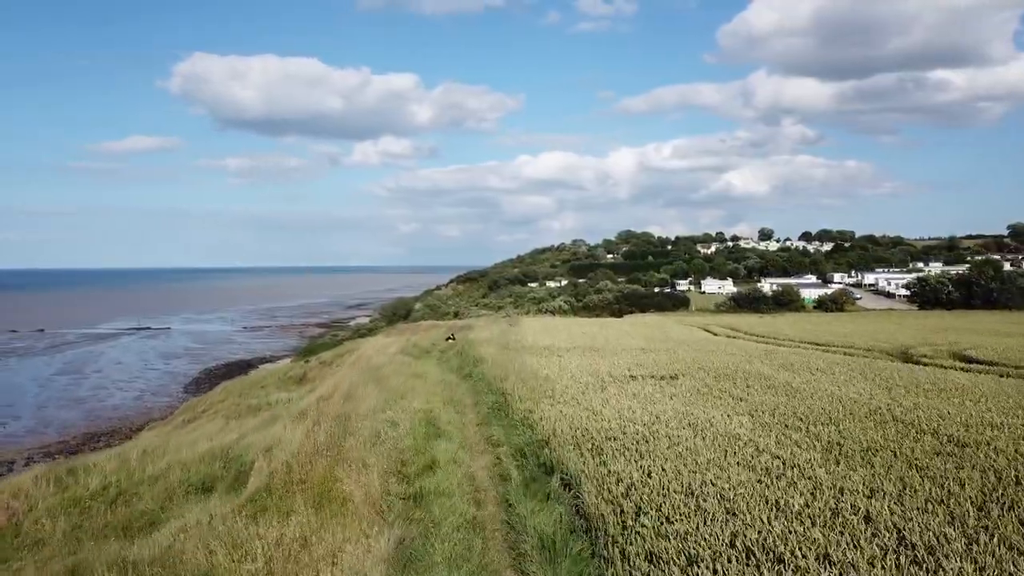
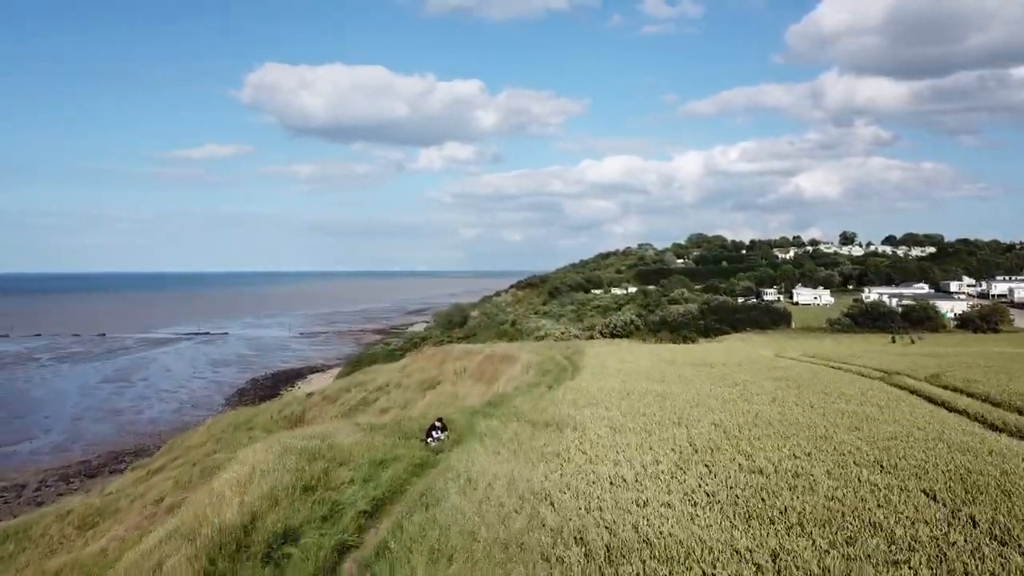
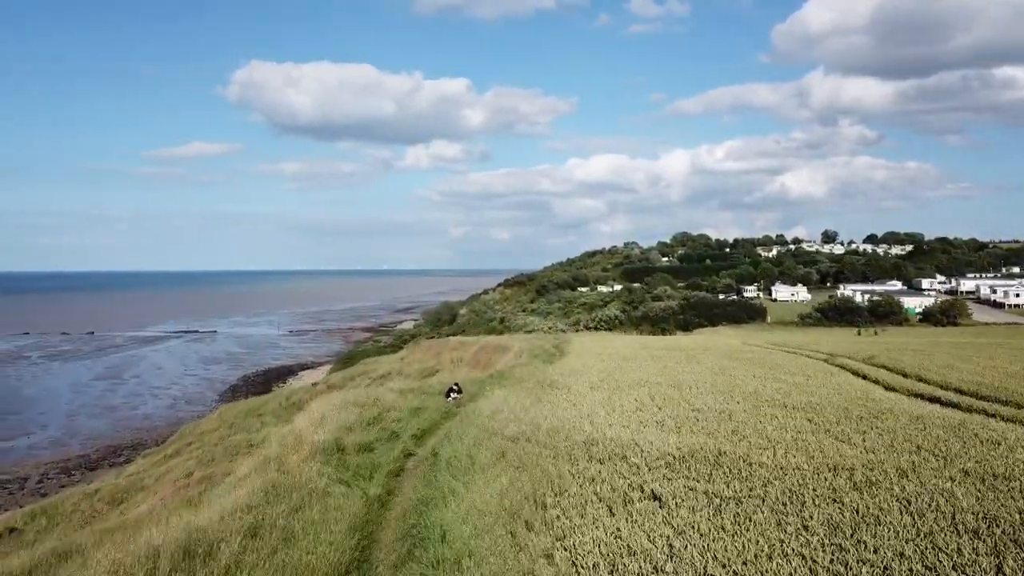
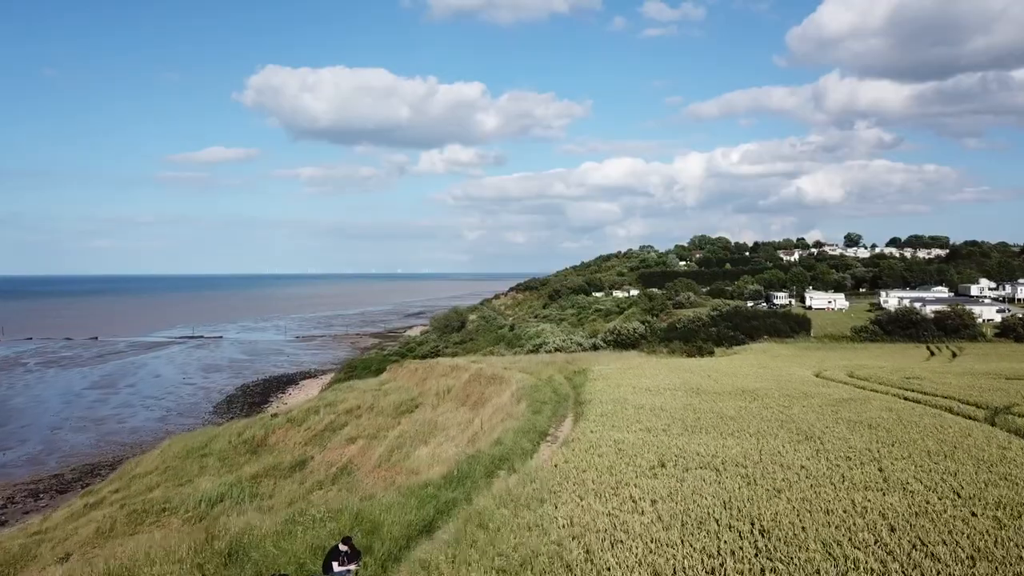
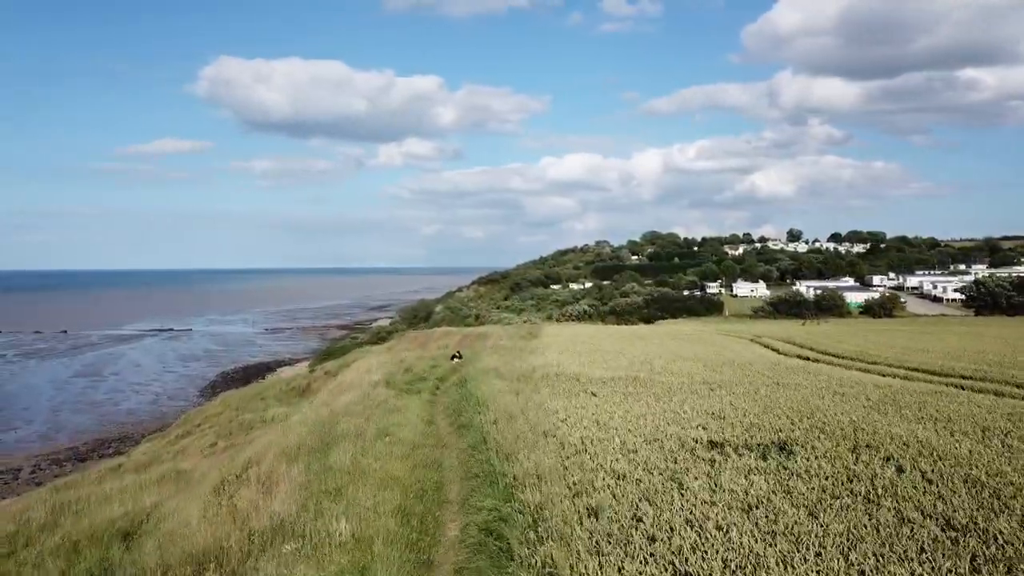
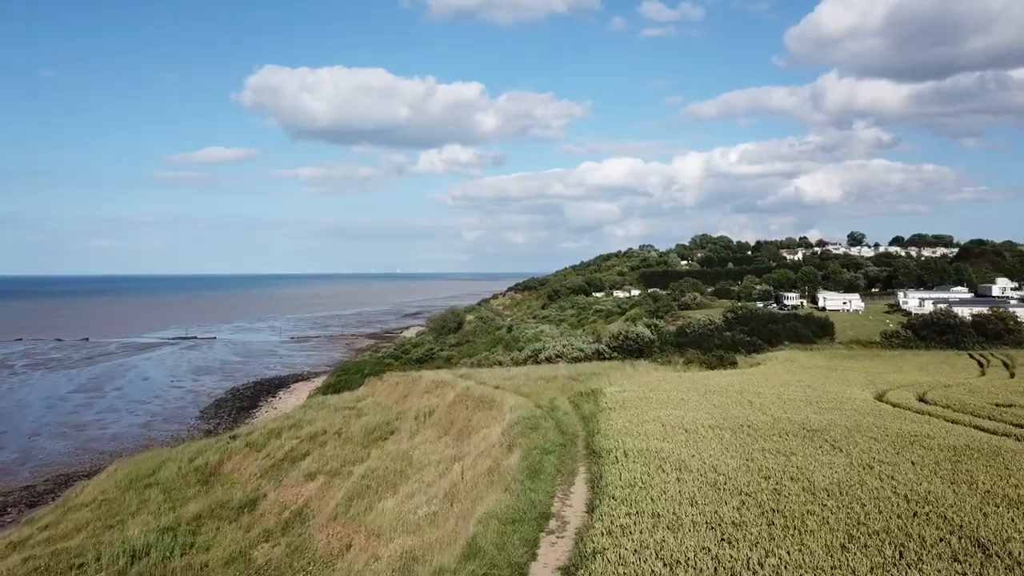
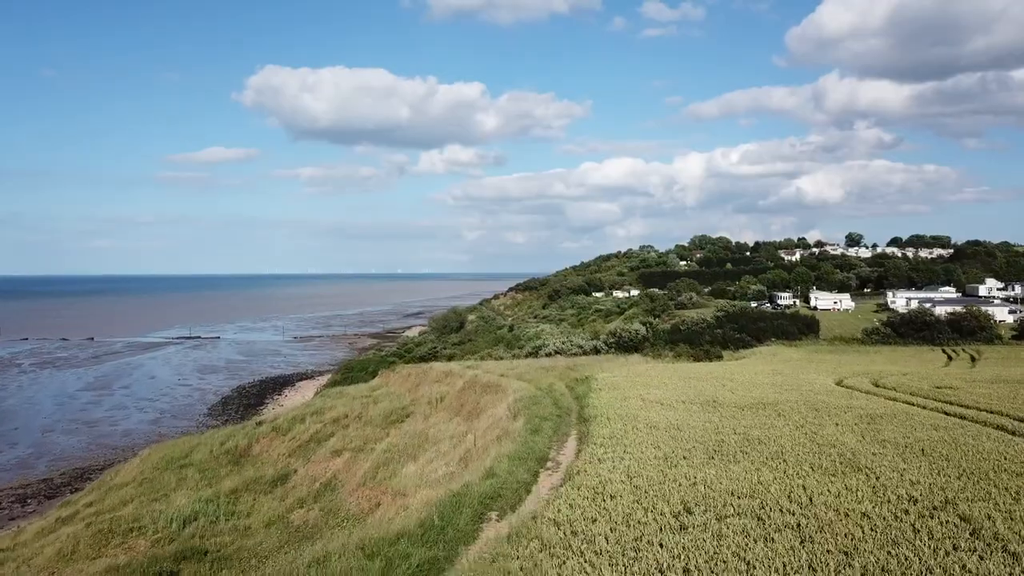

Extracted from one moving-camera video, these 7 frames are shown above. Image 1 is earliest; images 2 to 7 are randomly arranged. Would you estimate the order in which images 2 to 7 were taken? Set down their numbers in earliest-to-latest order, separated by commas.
5, 3, 2, 4, 7, 6
